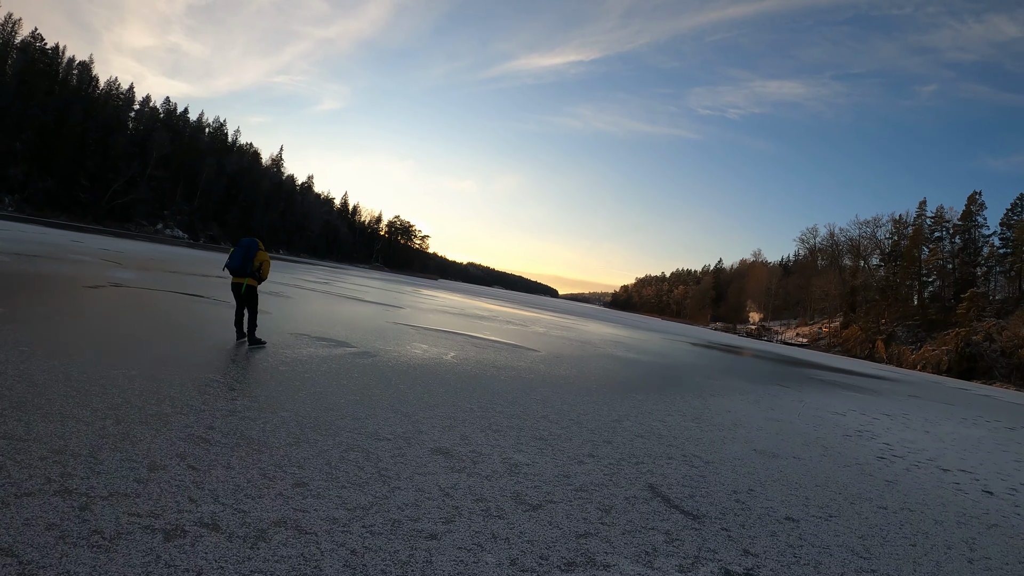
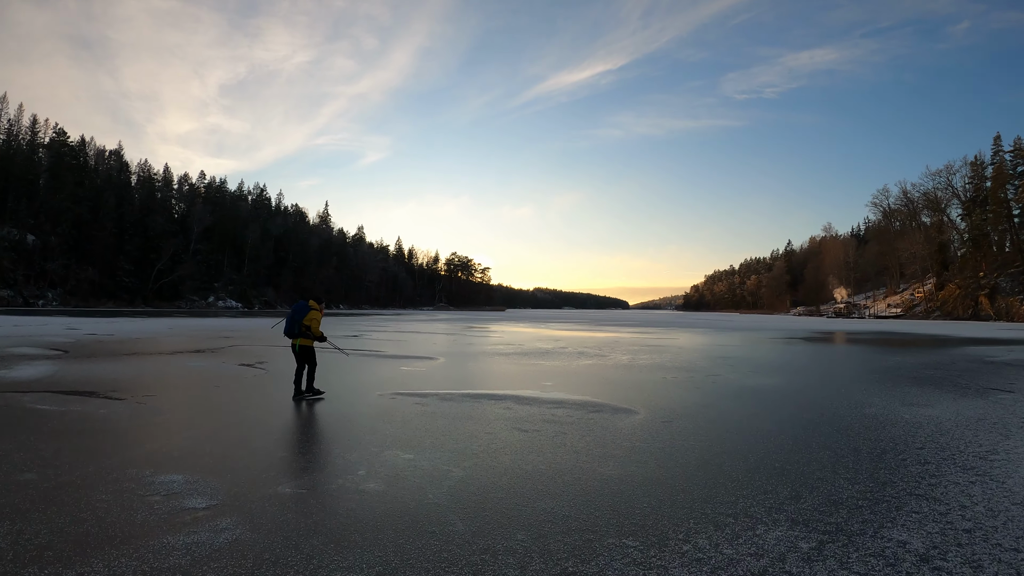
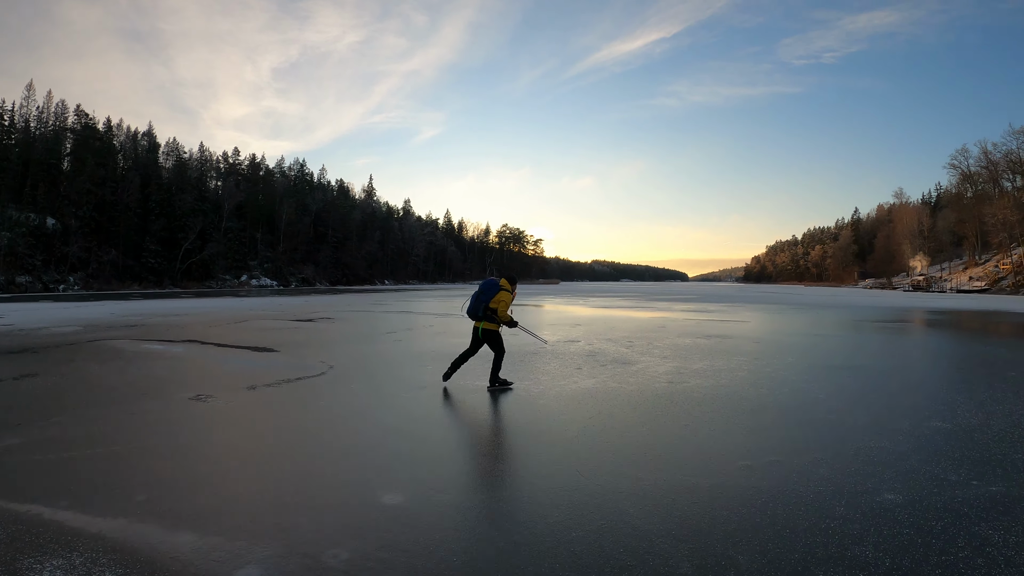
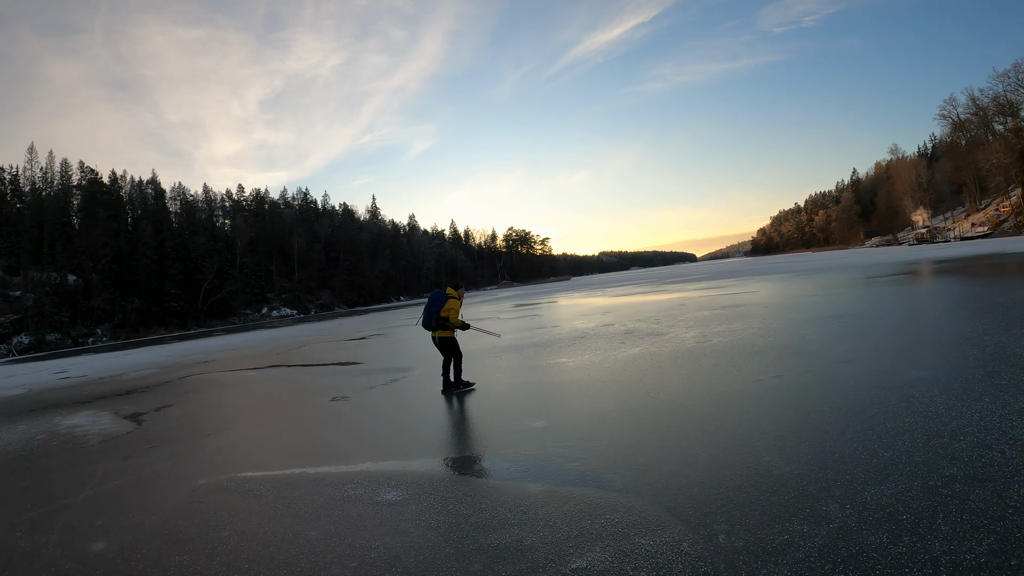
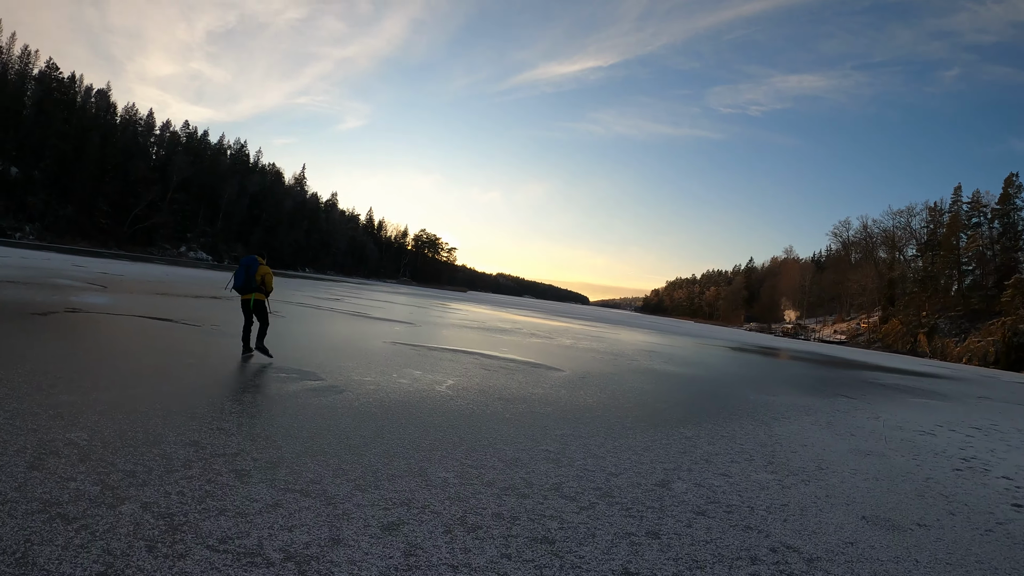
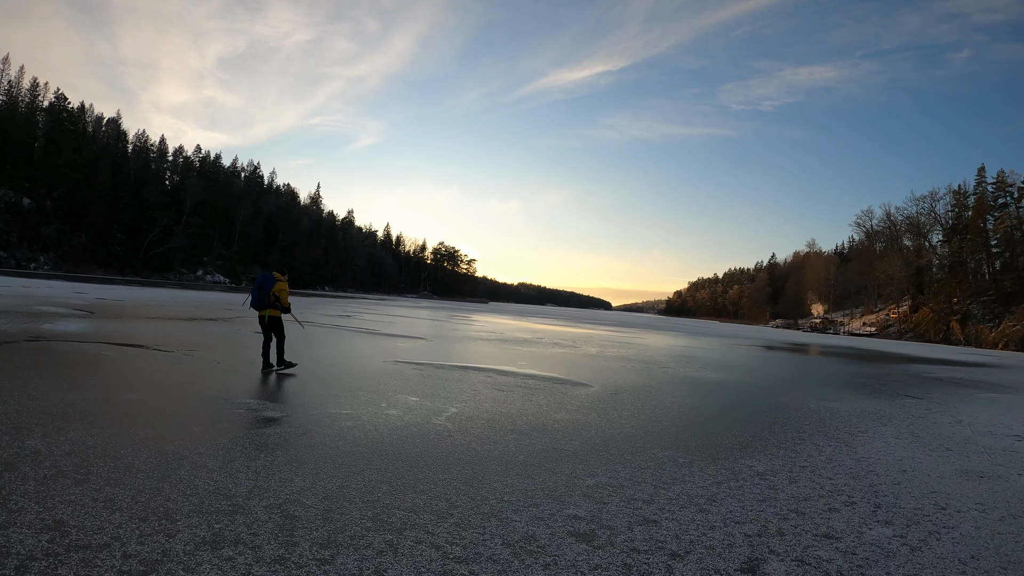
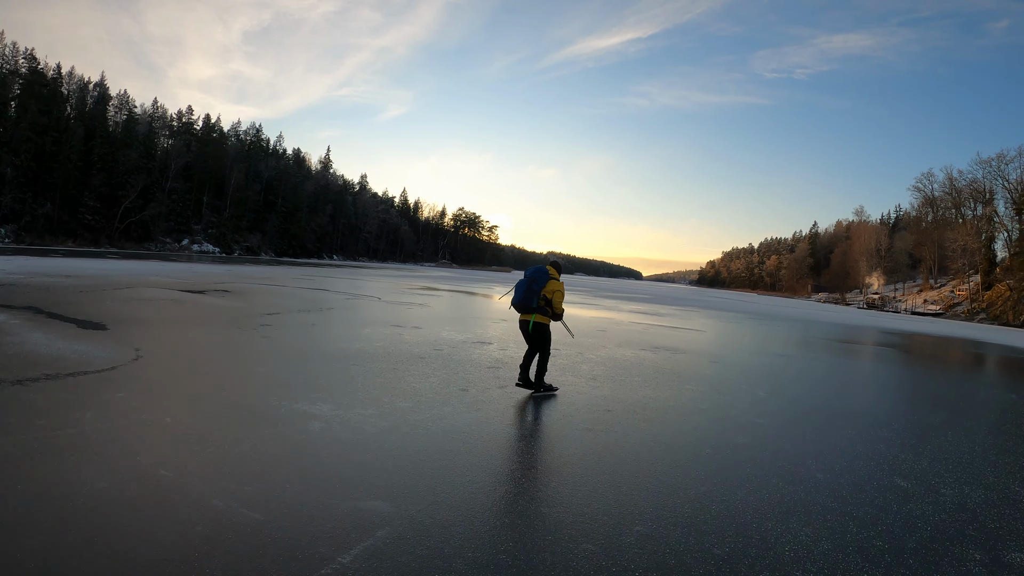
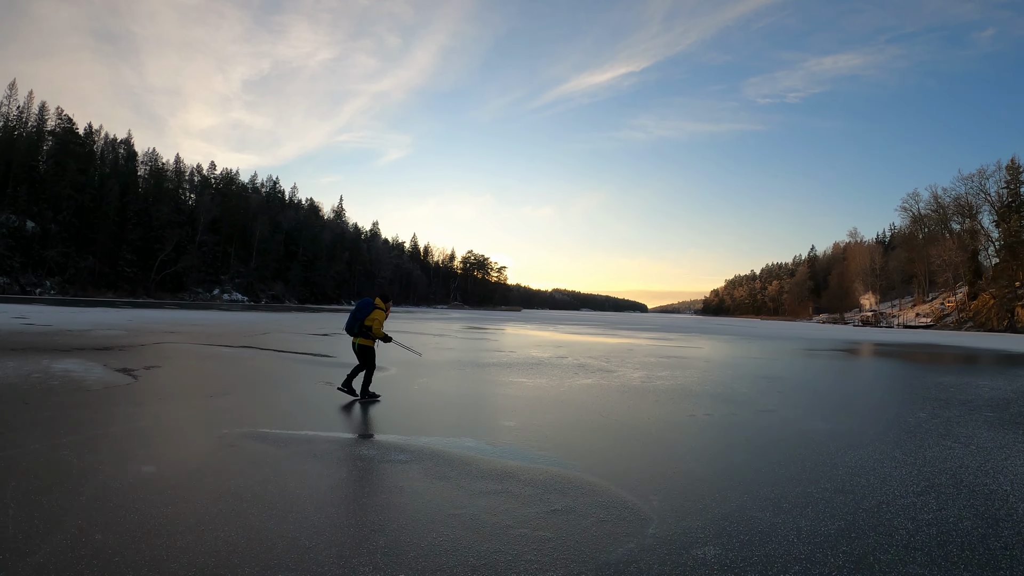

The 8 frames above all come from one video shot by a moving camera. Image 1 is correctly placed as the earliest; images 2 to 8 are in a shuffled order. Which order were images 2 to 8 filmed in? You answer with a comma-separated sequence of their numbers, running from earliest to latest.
5, 6, 2, 8, 4, 3, 7
